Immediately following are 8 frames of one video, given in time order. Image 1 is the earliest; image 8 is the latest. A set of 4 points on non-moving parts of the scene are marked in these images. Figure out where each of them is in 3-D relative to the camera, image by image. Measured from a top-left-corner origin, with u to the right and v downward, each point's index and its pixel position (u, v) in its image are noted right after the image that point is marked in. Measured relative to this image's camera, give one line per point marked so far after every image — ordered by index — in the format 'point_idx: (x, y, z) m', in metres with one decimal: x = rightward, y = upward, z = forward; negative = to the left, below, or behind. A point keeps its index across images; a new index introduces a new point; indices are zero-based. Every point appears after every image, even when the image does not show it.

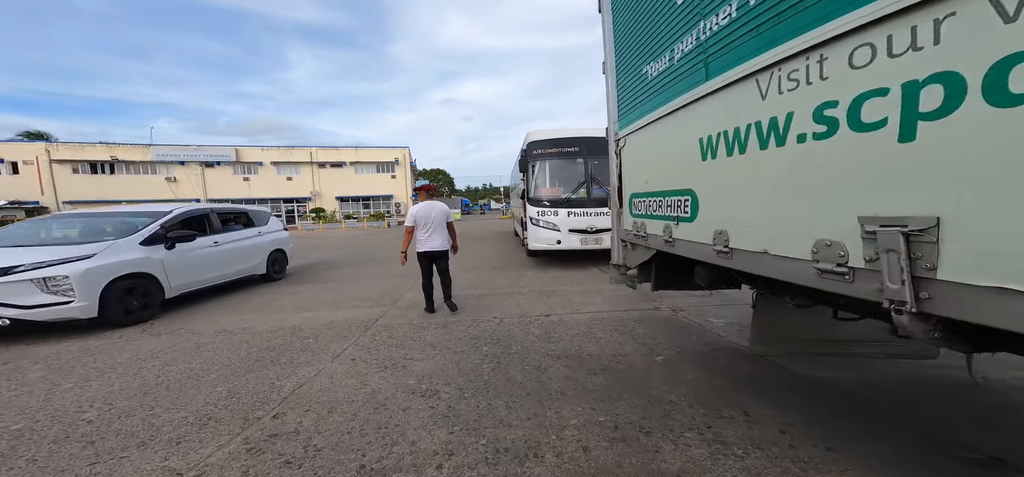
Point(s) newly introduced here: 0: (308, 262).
0: (-5.5, -0.7, +10.2) m
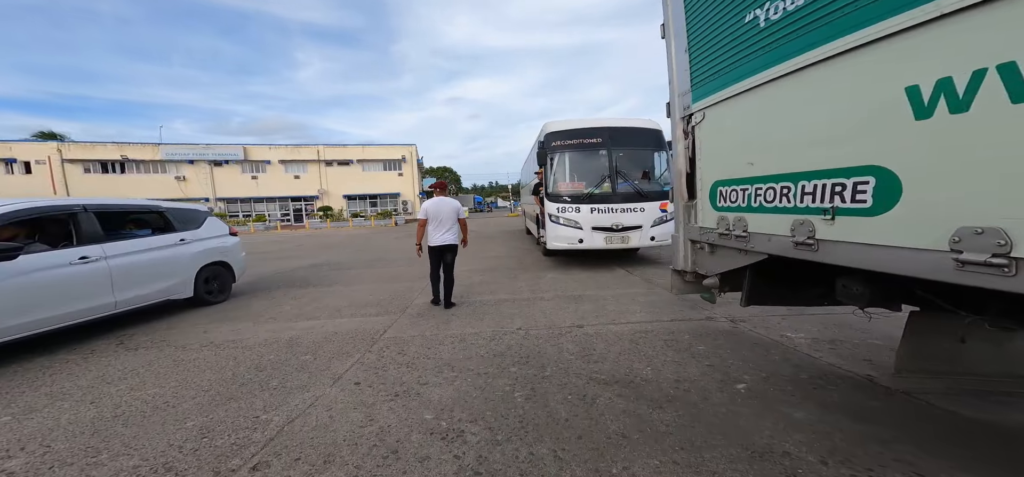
0: (-5.0, -0.6, +9.6) m
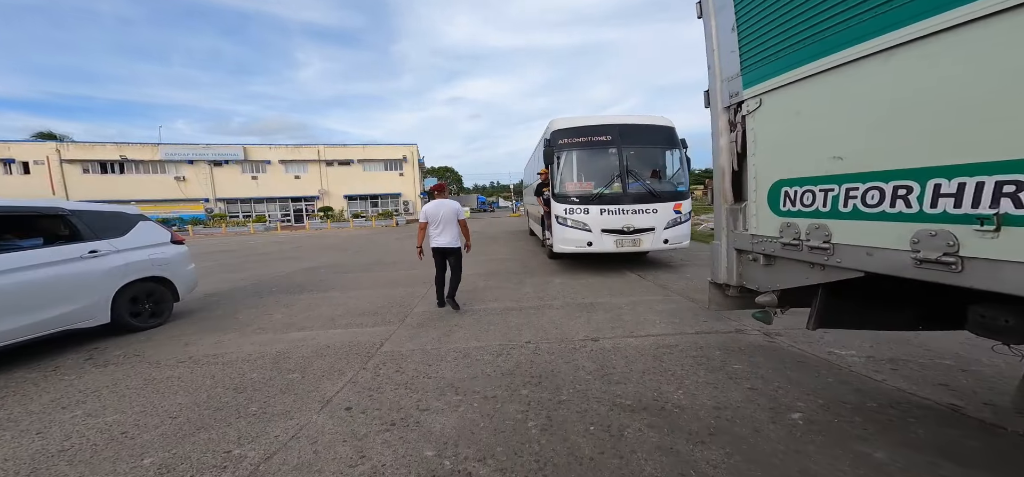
0: (-4.9, -0.7, +9.3) m
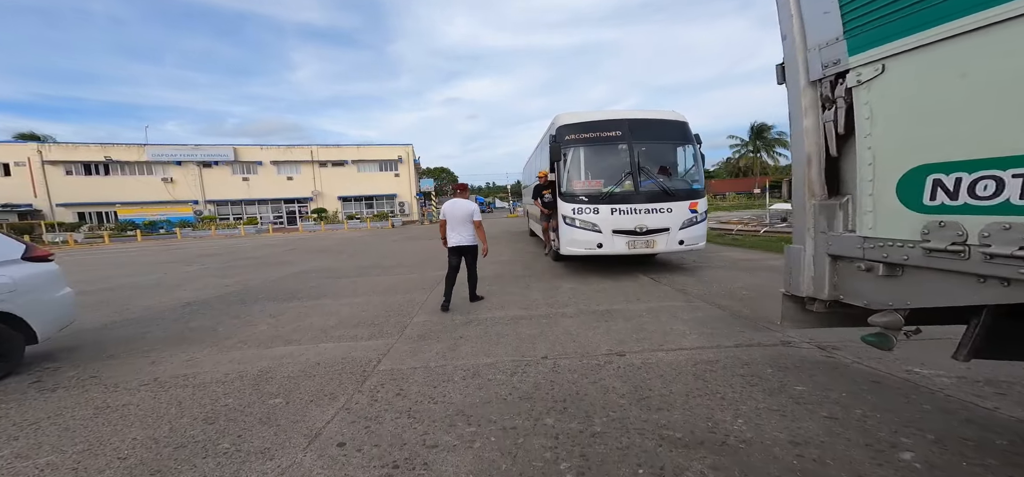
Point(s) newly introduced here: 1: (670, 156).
0: (-4.9, -0.7, +8.7) m
1: (+3.0, +1.6, +7.3) m
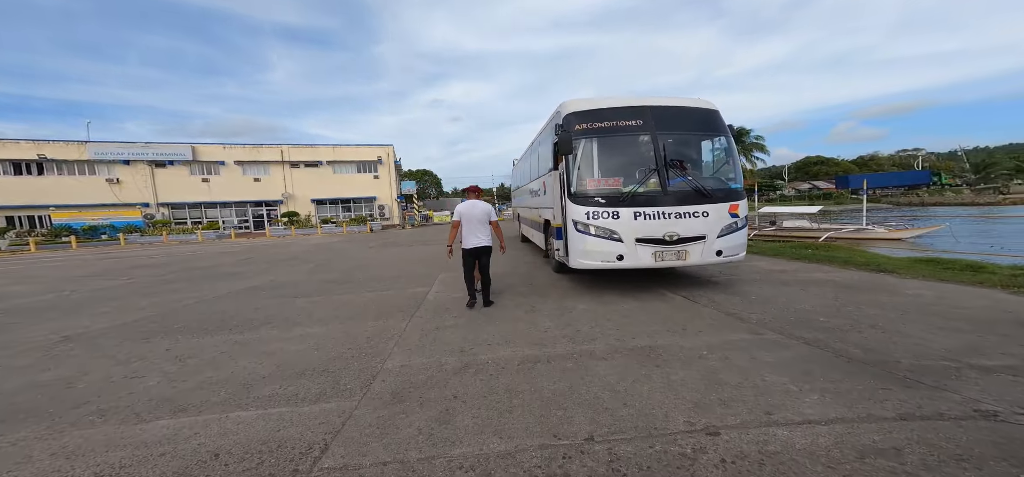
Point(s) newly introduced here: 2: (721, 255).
0: (-4.9, -0.9, +7.2) m
1: (+3.0, +1.4, +6.1) m
2: (+3.0, -0.2, +5.5) m
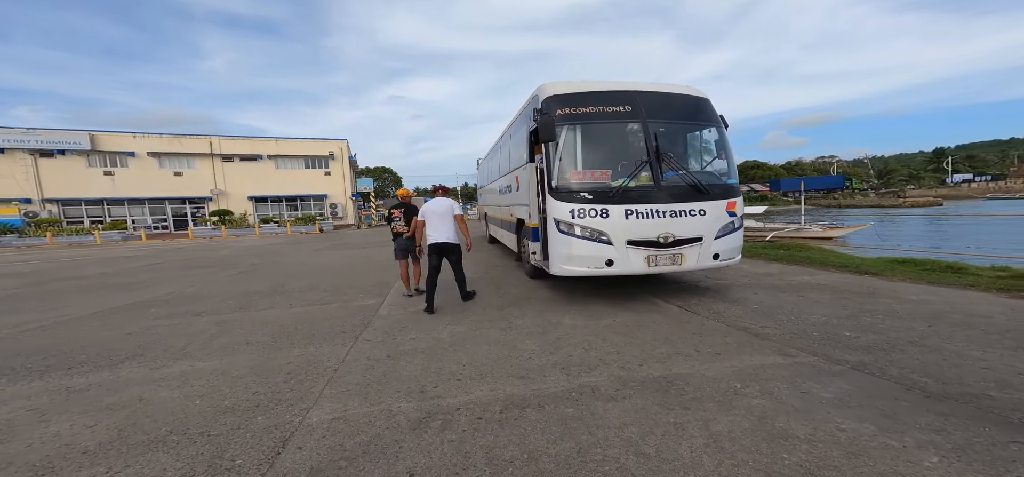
0: (-5.4, -0.9, +5.6) m
1: (+2.6, +1.4, +5.5) m
2: (+2.7, -0.3, +5.0) m
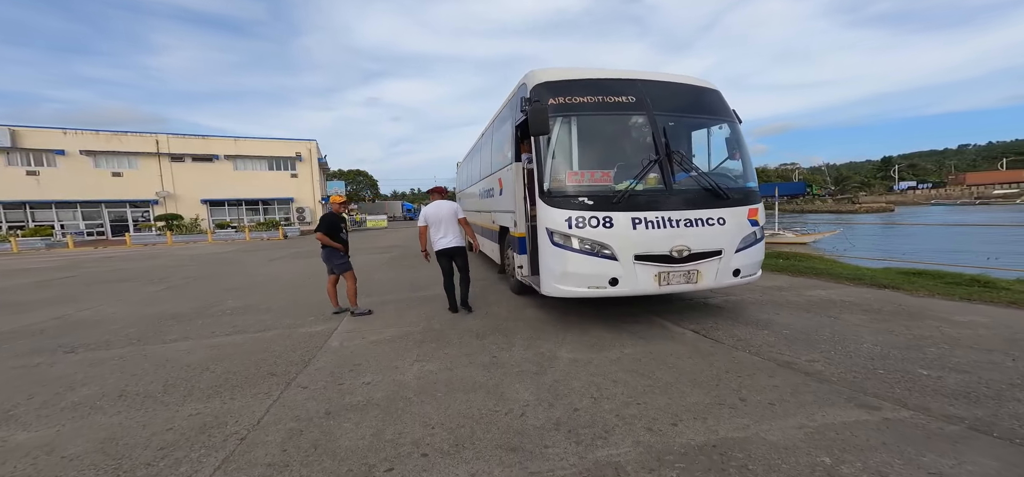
0: (-5.6, -1.1, +4.4) m
1: (+2.4, +1.3, +4.8) m
2: (+2.5, -0.4, +4.2) m
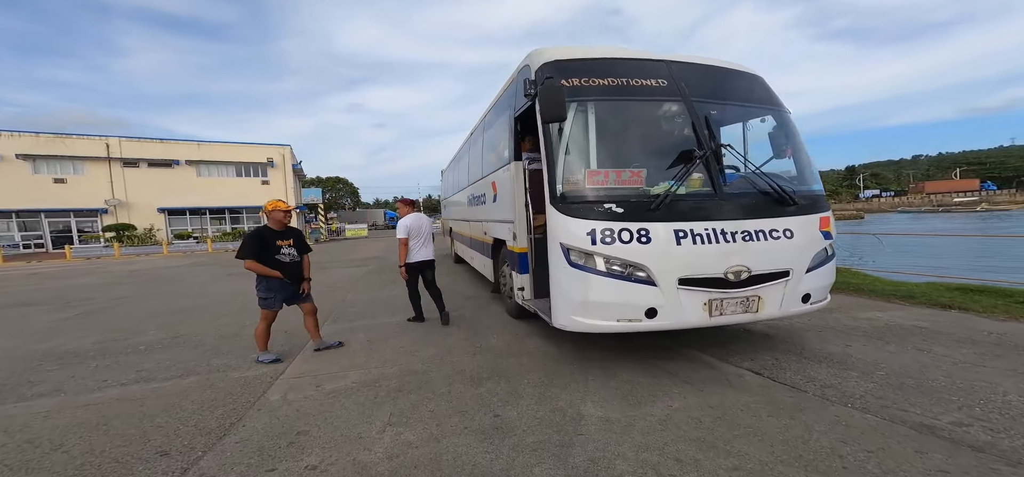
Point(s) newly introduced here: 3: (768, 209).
0: (-5.6, -1.3, +3.1) m
1: (+2.4, +1.1, +3.9) m
2: (+2.6, -0.6, +3.3) m
3: (+2.2, +0.3, +3.3) m
